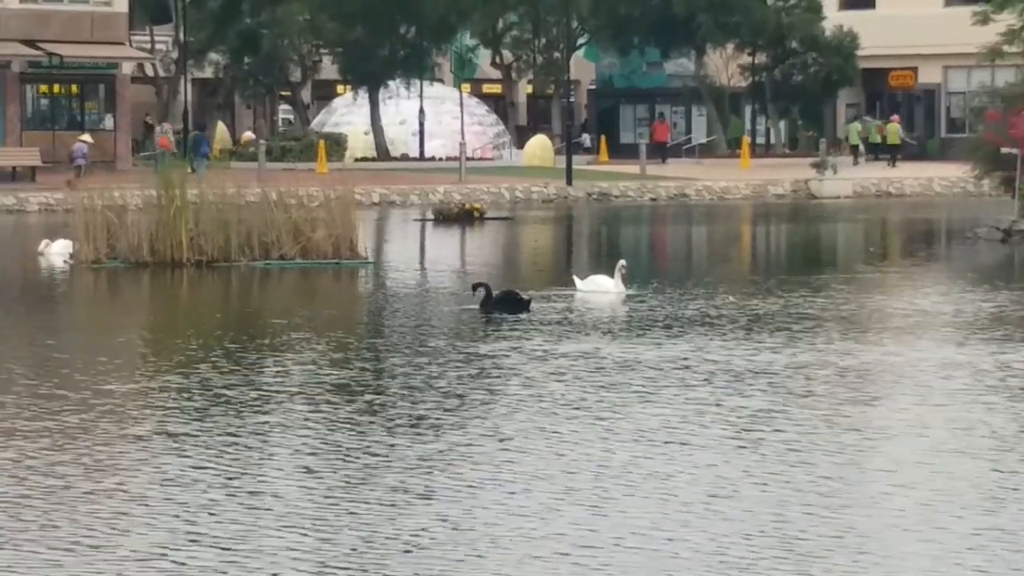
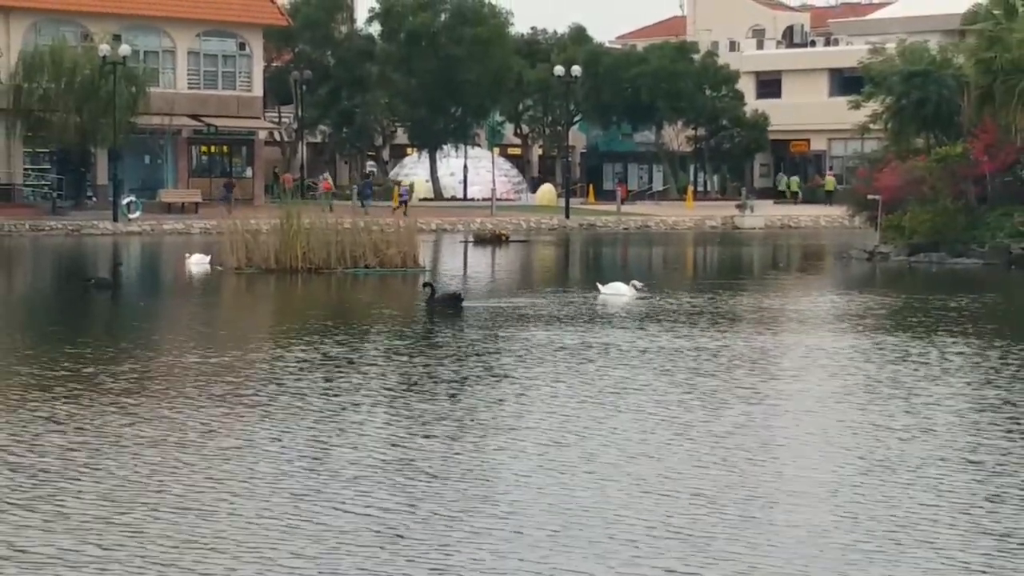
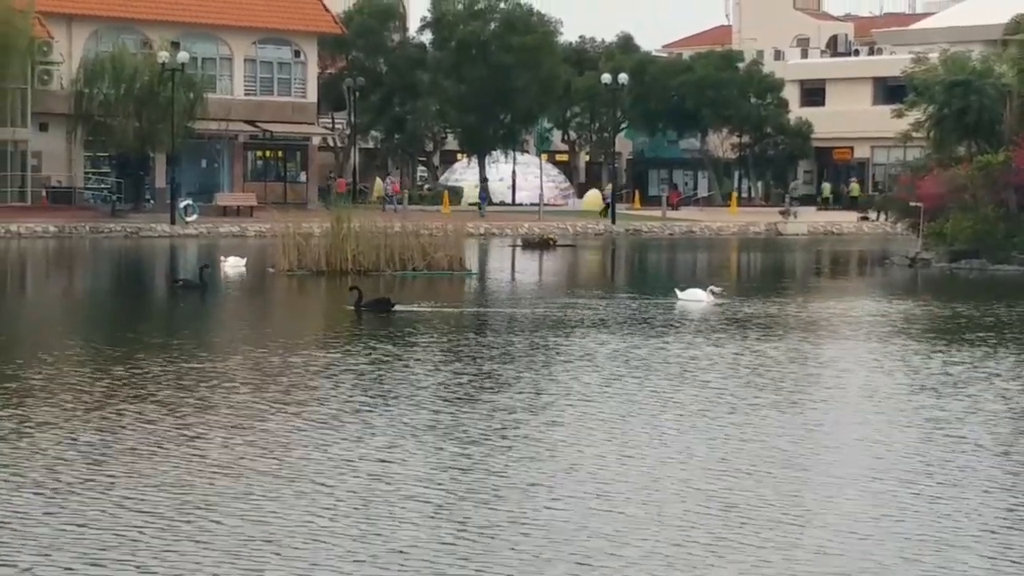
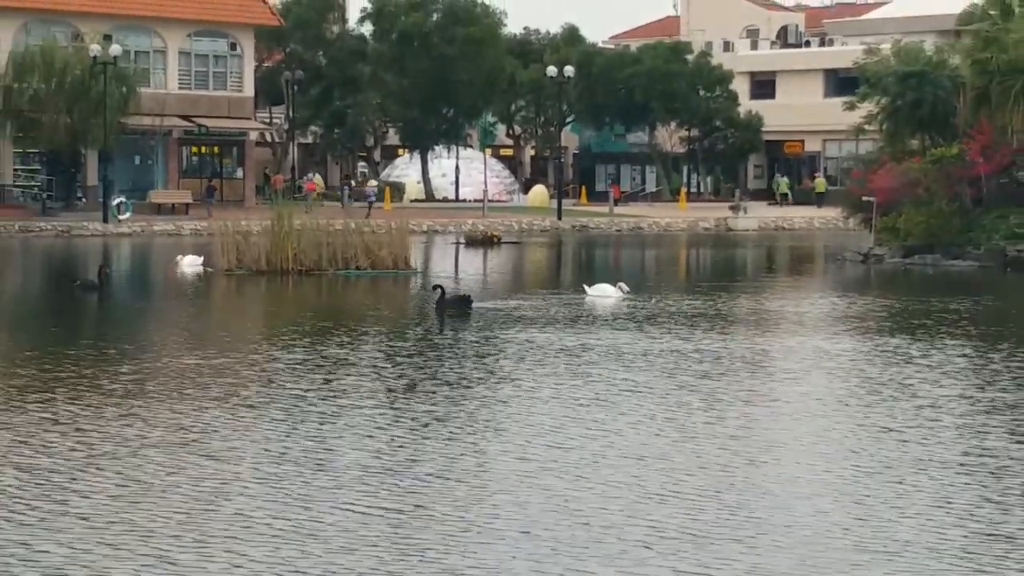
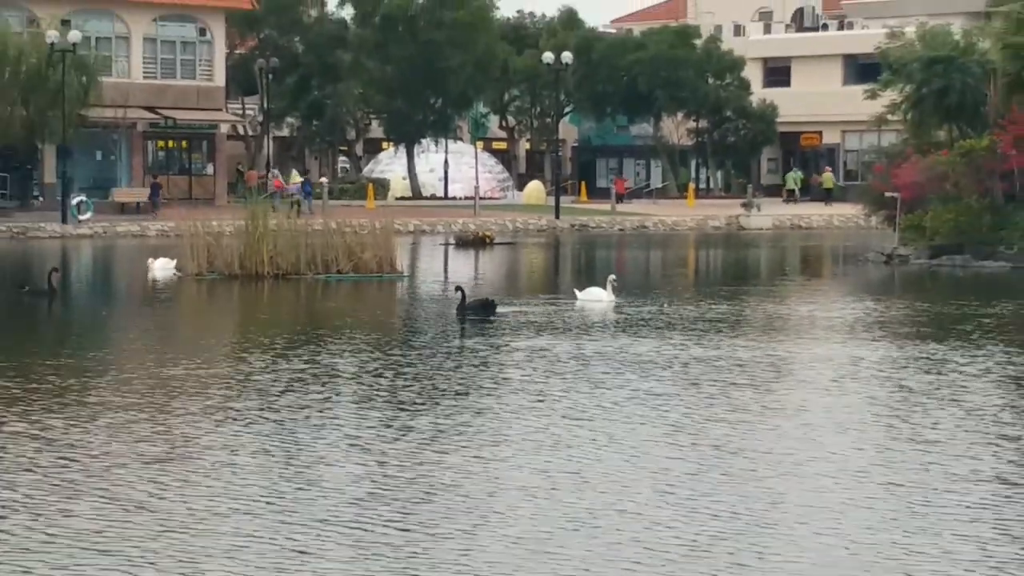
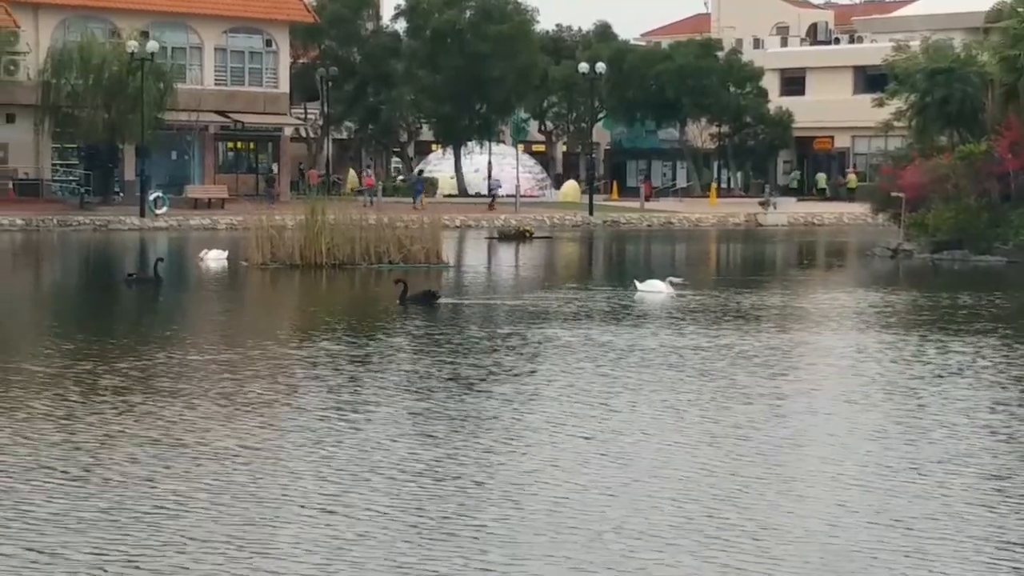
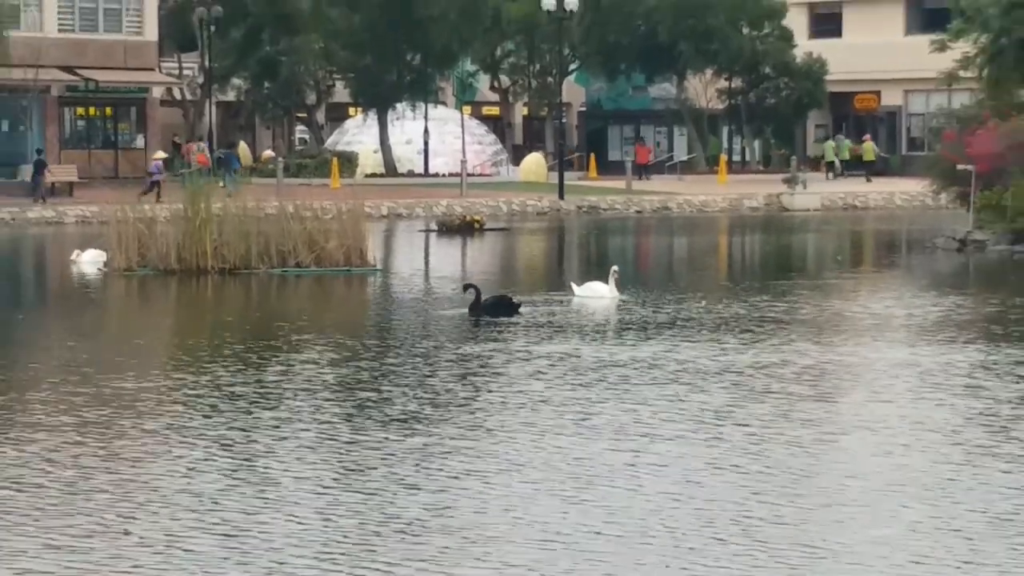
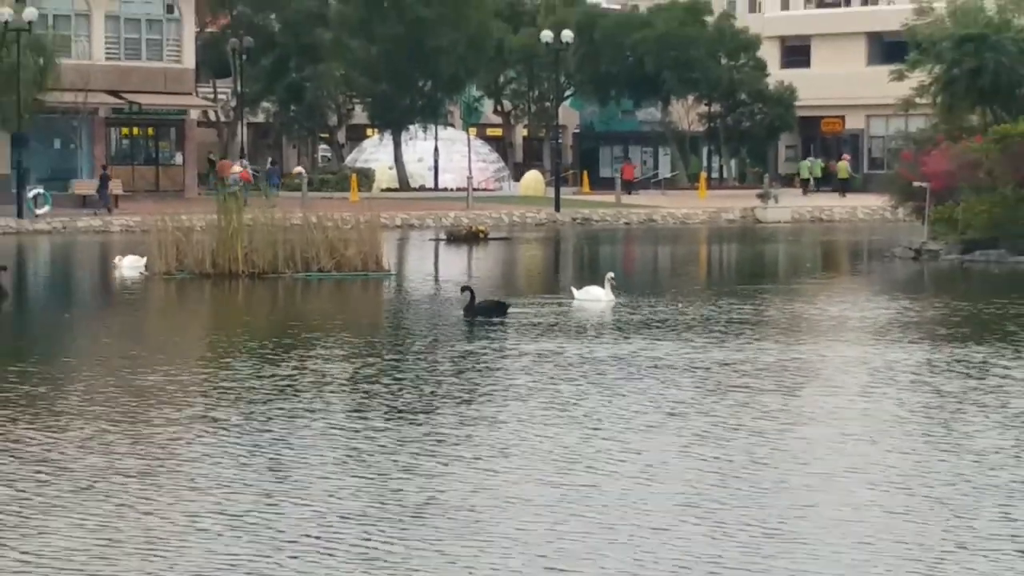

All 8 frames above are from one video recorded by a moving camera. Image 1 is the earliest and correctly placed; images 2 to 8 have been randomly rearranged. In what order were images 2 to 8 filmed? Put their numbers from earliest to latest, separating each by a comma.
7, 8, 5, 4, 2, 6, 3
